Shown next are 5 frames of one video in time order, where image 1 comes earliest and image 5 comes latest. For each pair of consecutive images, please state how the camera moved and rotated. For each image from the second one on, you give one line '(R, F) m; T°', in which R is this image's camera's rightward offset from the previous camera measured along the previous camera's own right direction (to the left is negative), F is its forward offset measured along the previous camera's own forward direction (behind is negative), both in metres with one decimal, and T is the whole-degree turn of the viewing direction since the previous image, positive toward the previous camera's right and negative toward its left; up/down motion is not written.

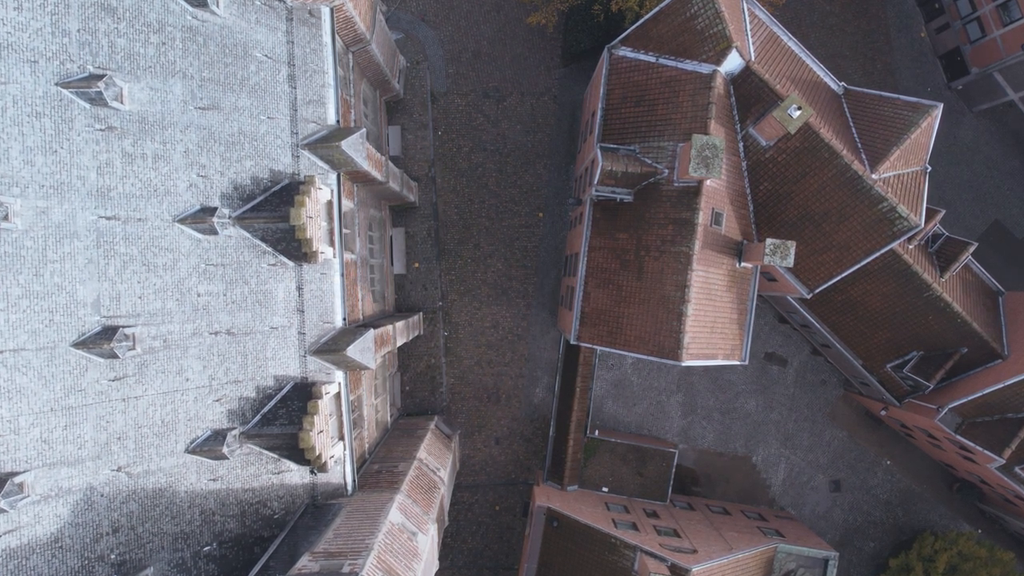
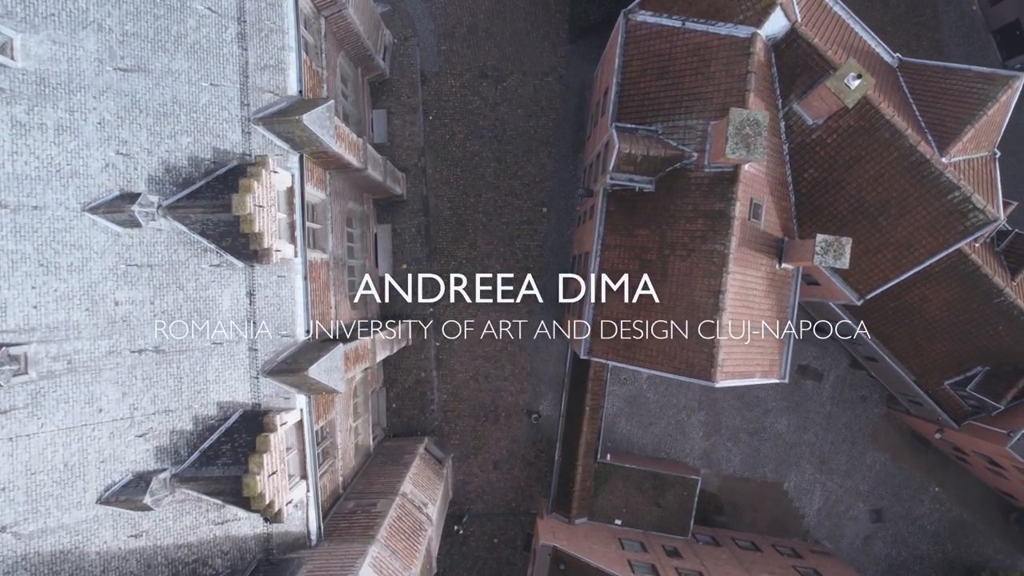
(0.0, +3.1) m; 0°
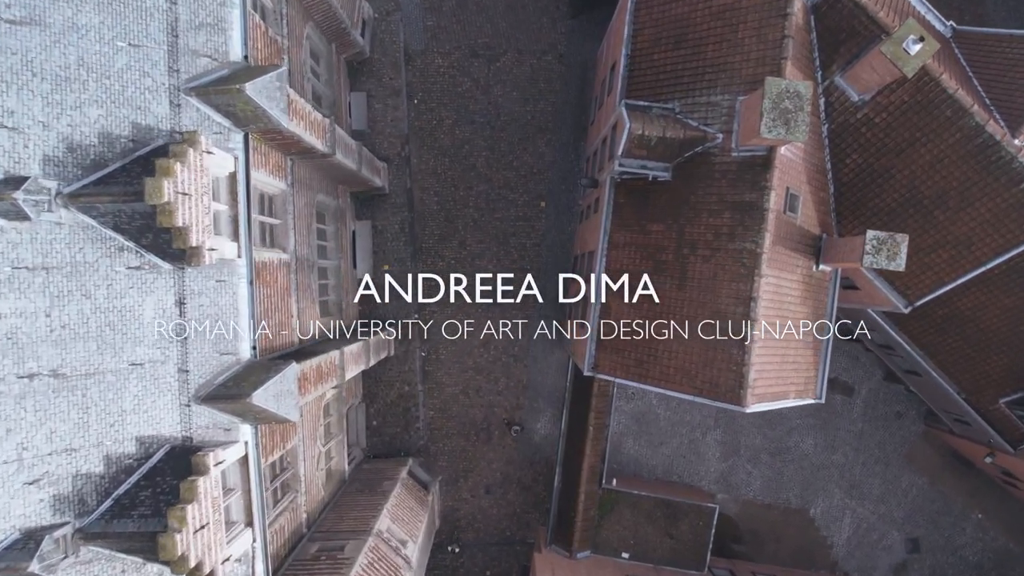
(+0.2, +2.5) m; 0°
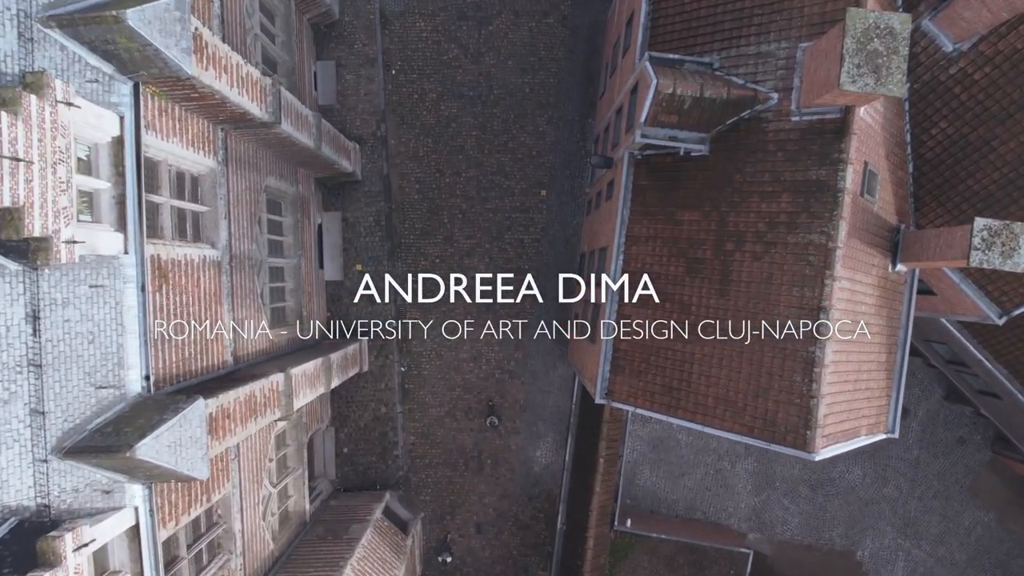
(+0.2, +3.2) m; 0°
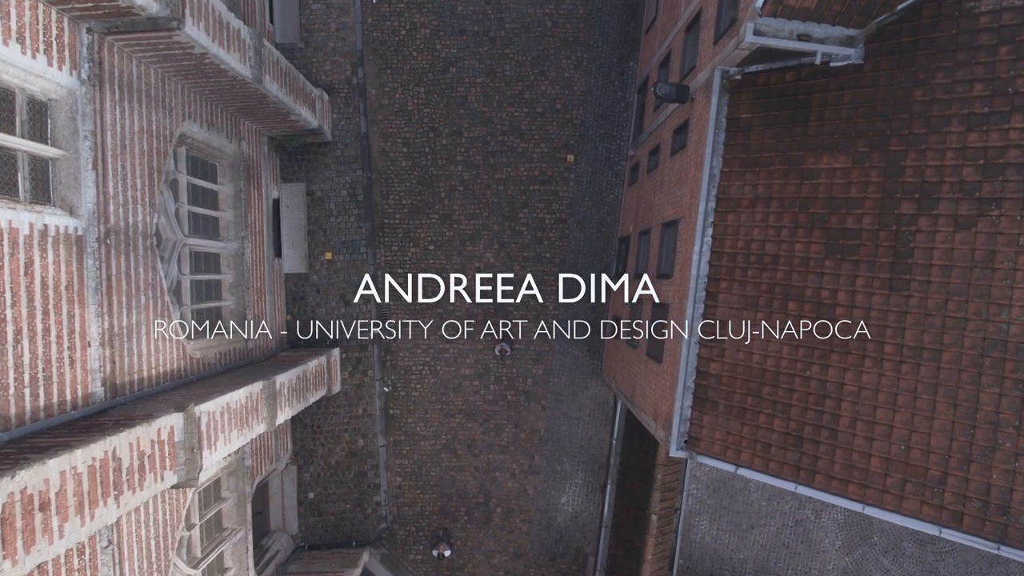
(-0.5, +4.3) m; 0°
